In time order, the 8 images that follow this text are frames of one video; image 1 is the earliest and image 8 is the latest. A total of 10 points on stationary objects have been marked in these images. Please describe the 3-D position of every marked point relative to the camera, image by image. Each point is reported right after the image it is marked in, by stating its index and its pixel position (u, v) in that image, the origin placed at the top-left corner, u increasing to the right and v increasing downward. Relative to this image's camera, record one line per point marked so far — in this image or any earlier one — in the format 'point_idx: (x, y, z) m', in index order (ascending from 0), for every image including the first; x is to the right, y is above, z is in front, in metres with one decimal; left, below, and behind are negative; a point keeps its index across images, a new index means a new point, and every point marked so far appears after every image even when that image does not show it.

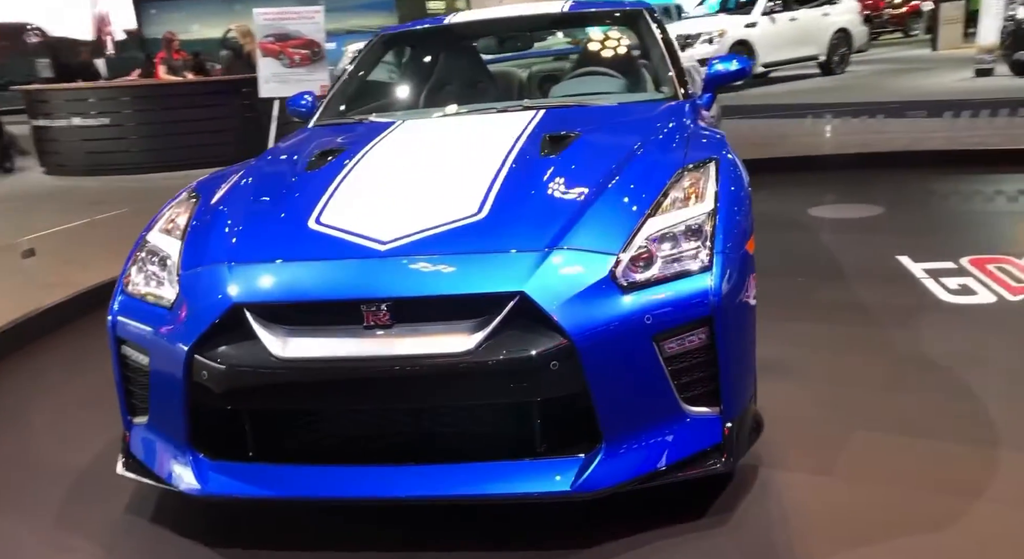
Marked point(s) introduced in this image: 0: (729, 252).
0: (+0.6, +0.1, +2.1) m
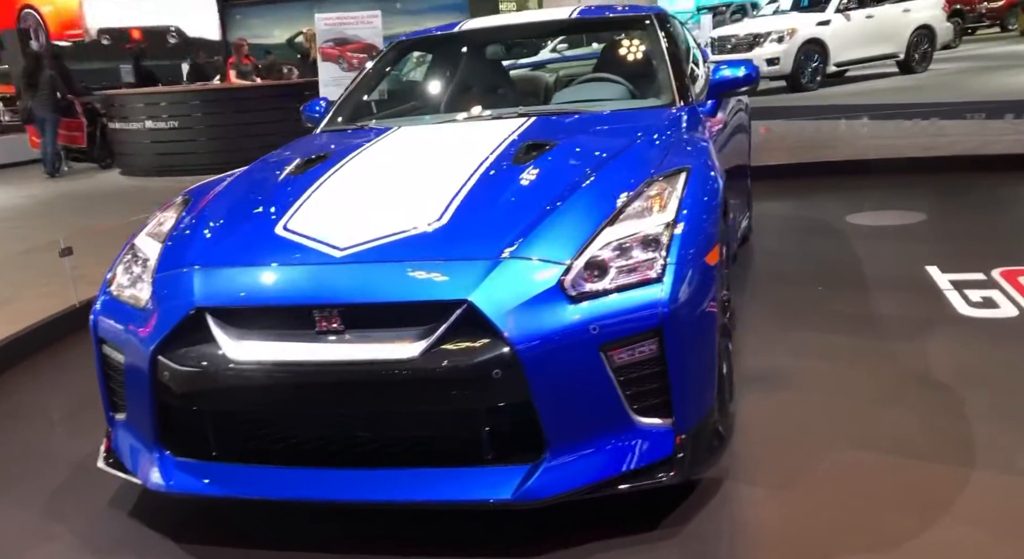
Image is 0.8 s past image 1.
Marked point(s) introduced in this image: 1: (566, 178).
0: (+0.5, 0.0, +2.1) m
1: (+0.1, +0.3, +2.3) m
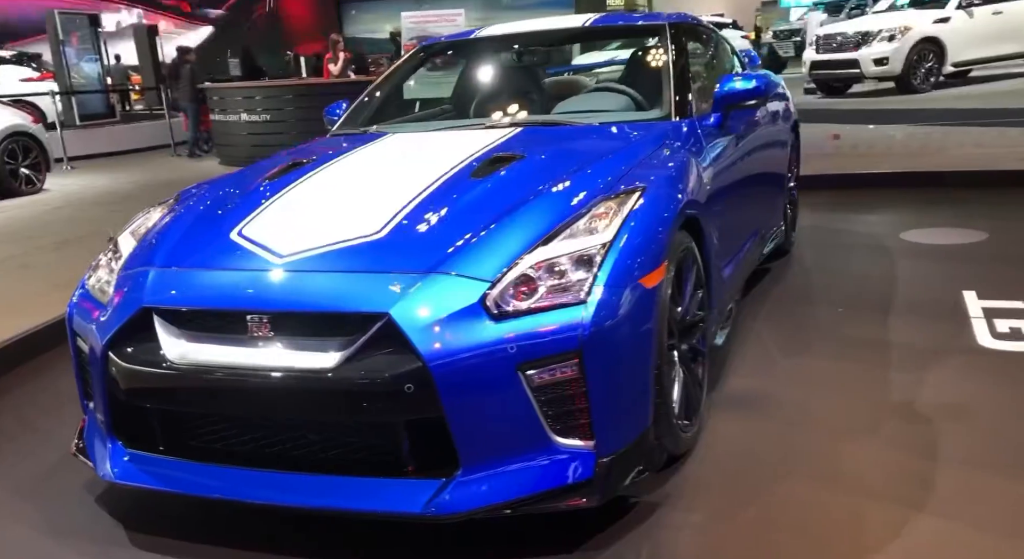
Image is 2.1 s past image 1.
0: (+0.3, 0.0, +2.0) m
1: (0.0, +0.3, +2.3) m
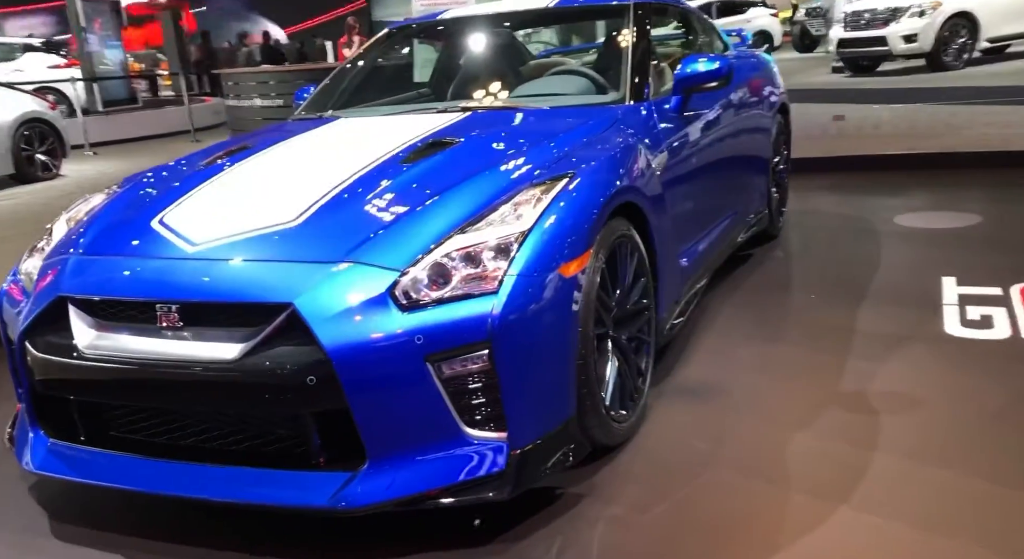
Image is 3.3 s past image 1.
0: (+0.1, 0.0, +2.0) m
1: (-0.2, +0.3, +2.3) m
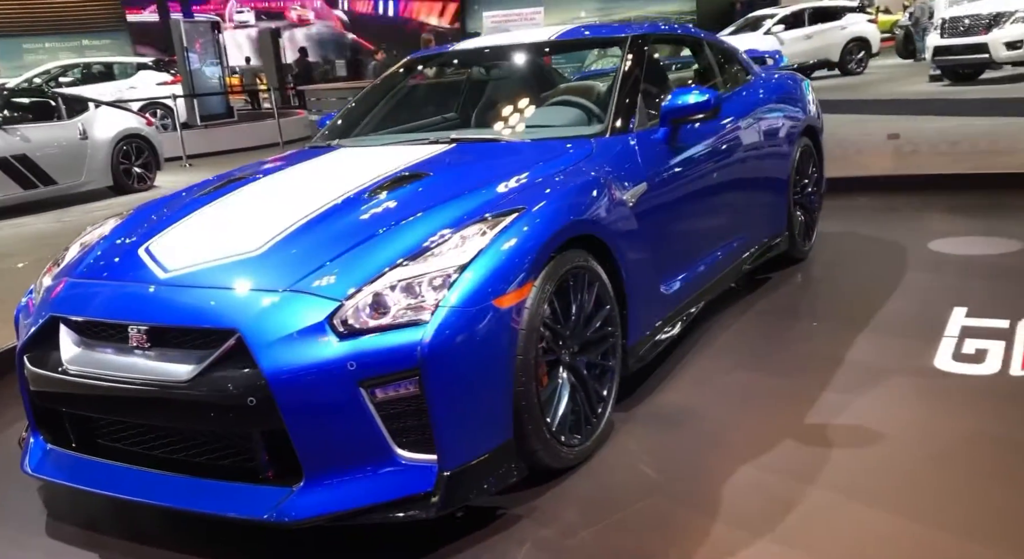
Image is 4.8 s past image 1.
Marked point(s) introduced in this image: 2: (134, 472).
0: (-0.1, -0.1, +2.1) m
1: (-0.3, +0.2, +2.4) m
2: (-1.1, -0.5, +2.3) m
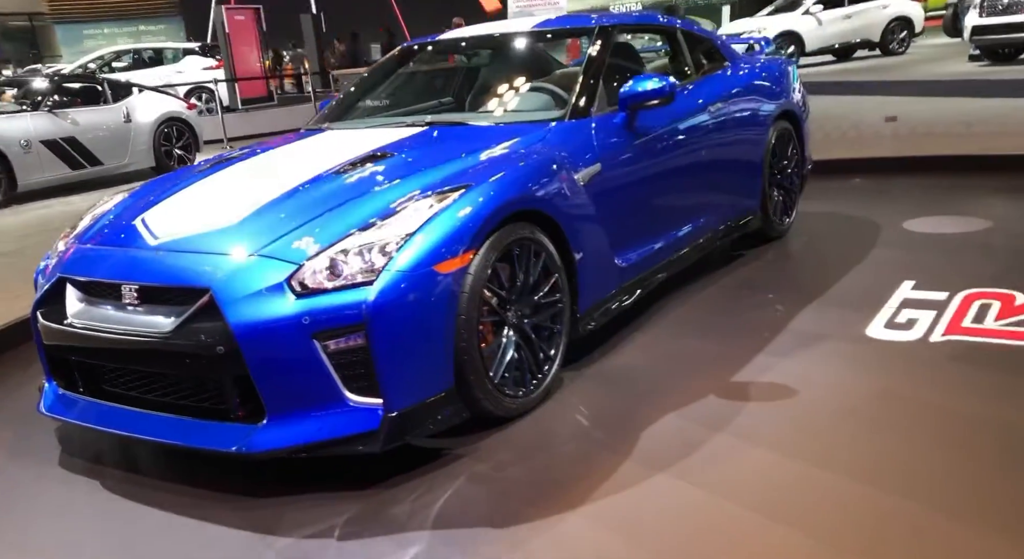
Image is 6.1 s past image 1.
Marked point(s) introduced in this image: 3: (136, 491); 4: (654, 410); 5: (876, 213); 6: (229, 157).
0: (-0.3, 0.0, +2.4) m
1: (-0.5, +0.3, +2.7) m
2: (-1.3, -0.4, +2.6) m
3: (-1.2, -0.7, +2.5) m
4: (+0.5, -0.4, +2.7) m
5: (+2.2, +0.4, +4.7) m
6: (-1.2, +0.5, +3.4) m
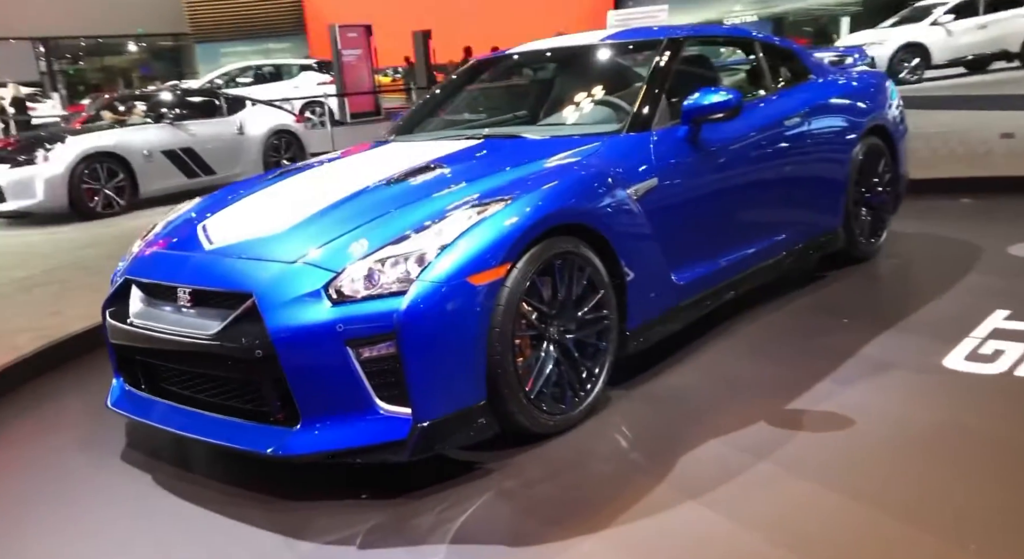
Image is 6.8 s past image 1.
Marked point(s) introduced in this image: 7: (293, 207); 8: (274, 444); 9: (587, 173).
0: (-0.2, 0.0, +2.4) m
1: (-0.3, +0.3, +2.7) m
2: (-1.1, -0.4, +2.7) m
3: (-1.1, -0.7, +2.7) m
4: (+0.6, -0.5, +2.6) m
5: (+2.6, +0.2, +4.4) m
6: (-0.9, +0.5, +3.5) m
7: (-0.8, +0.3, +2.9) m
8: (-0.7, -0.5, +2.5) m
9: (+0.3, +0.4, +2.9) m
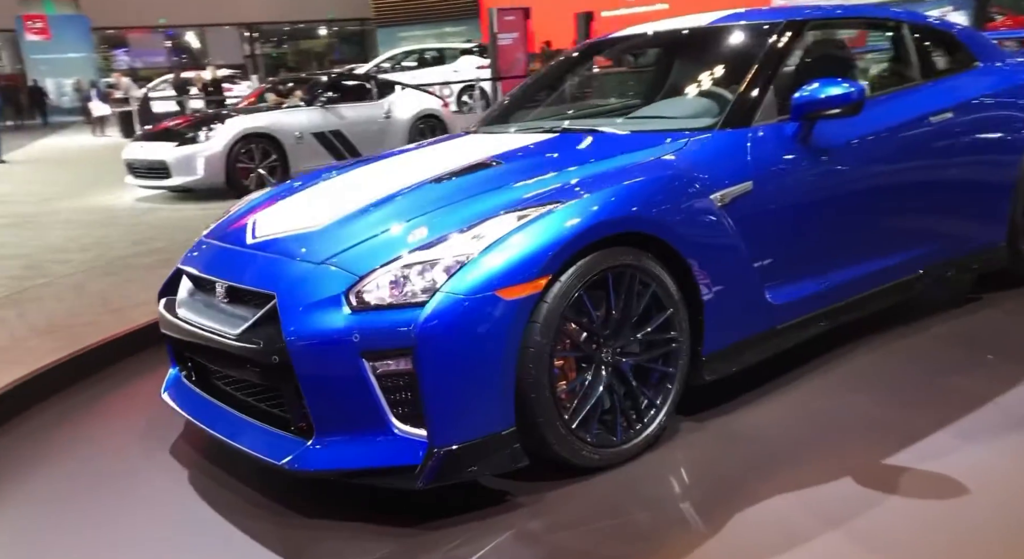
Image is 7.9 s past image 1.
0: (-0.1, 0.0, +2.1) m
1: (-0.2, +0.3, +2.5) m
2: (-1.0, -0.4, +2.7) m
3: (-1.0, -0.7, +2.6) m
4: (+0.7, -0.6, +2.2) m
5: (+3.0, +0.1, +3.5) m
6: (-0.6, +0.5, +3.3) m
7: (-0.6, +0.3, +2.7) m
8: (-0.6, -0.5, +2.3) m
9: (+0.5, +0.3, +2.5) m
